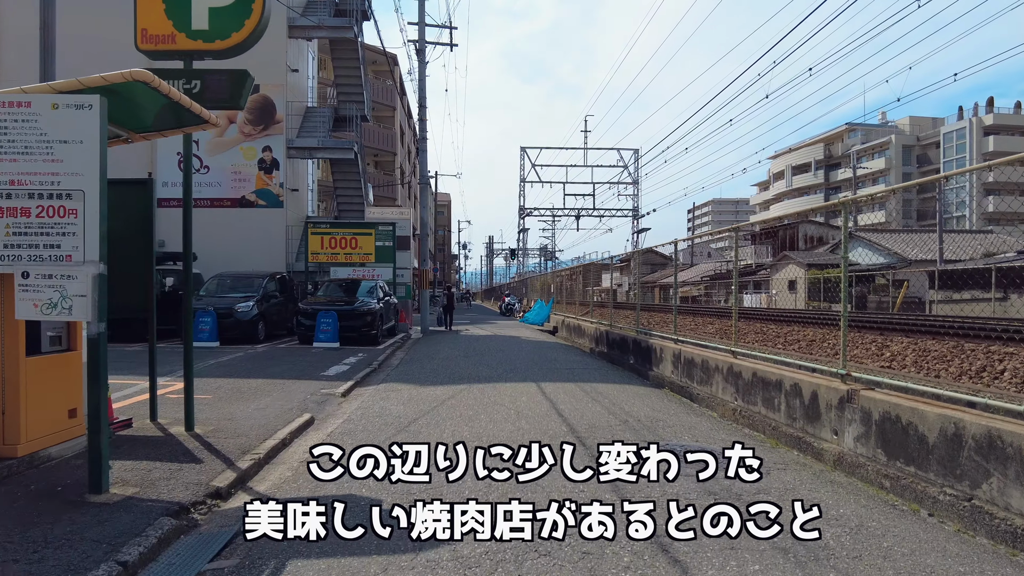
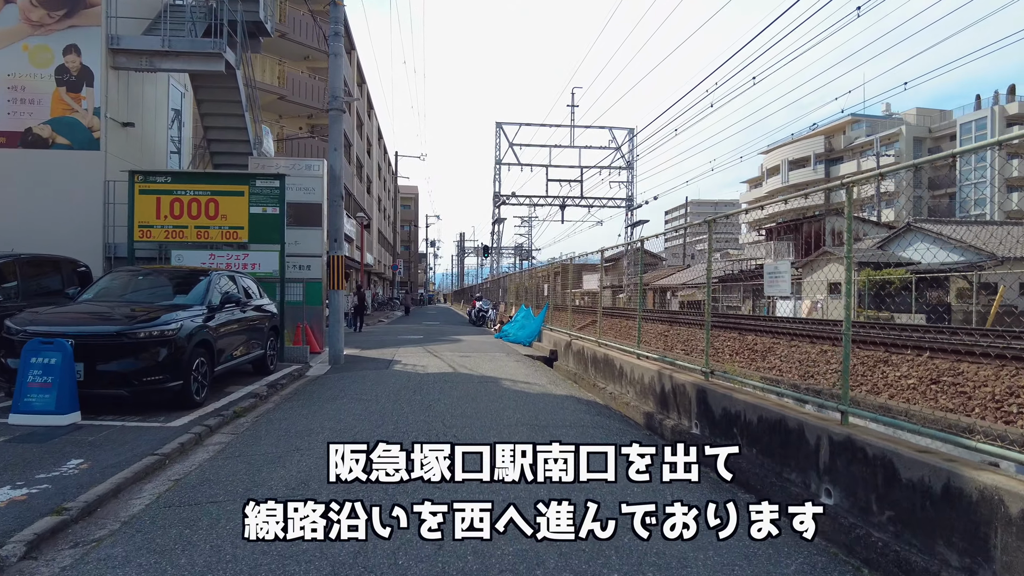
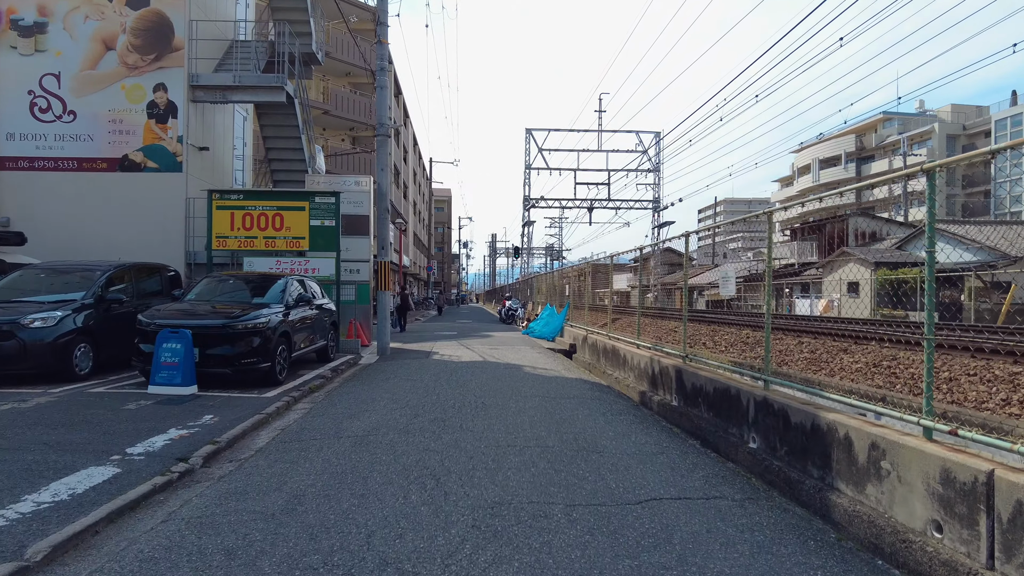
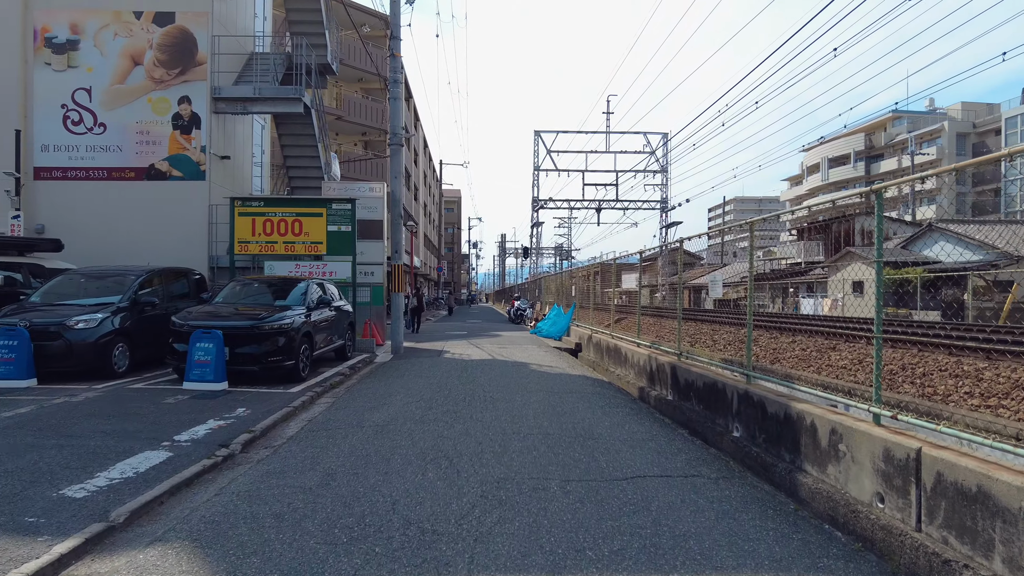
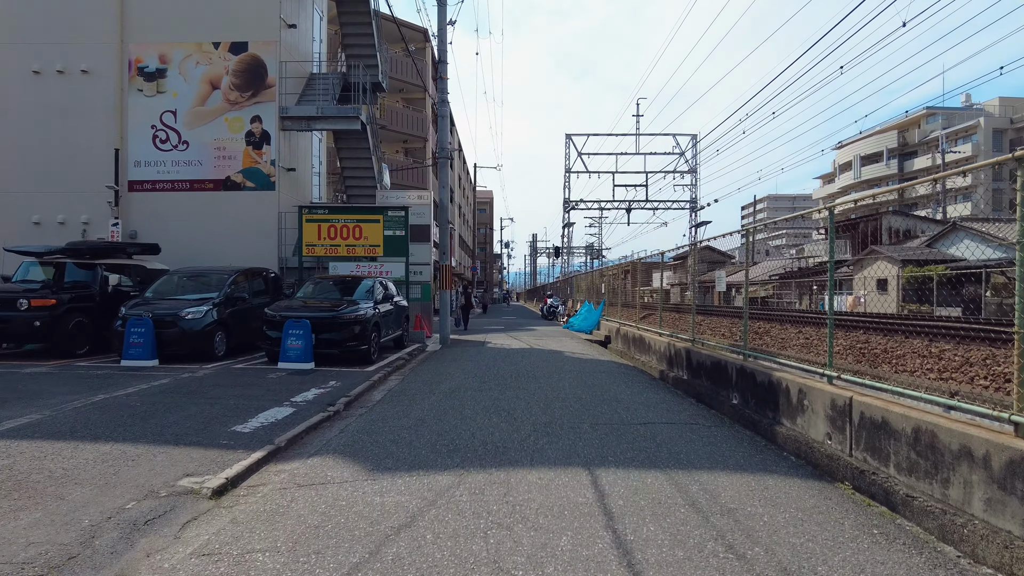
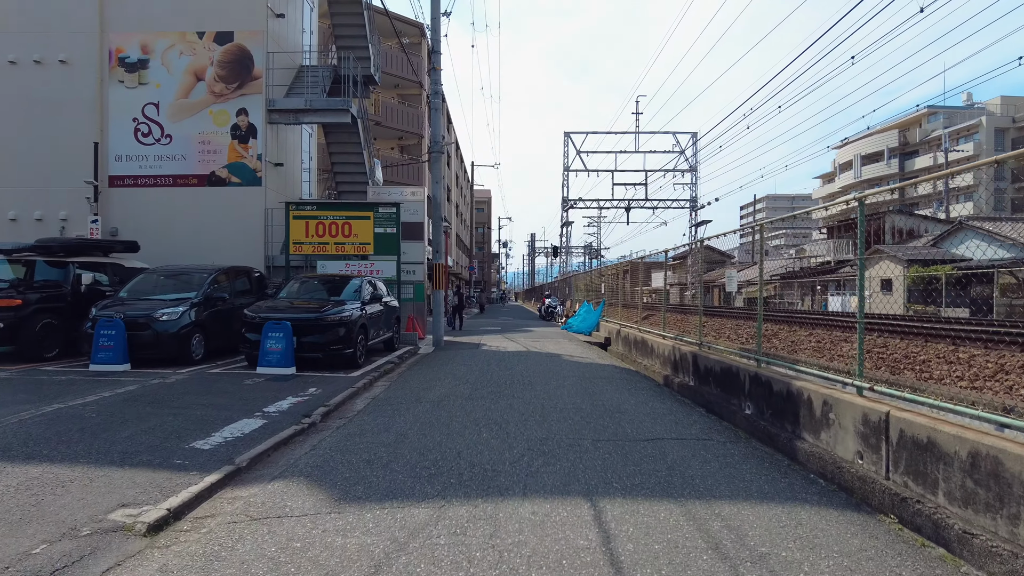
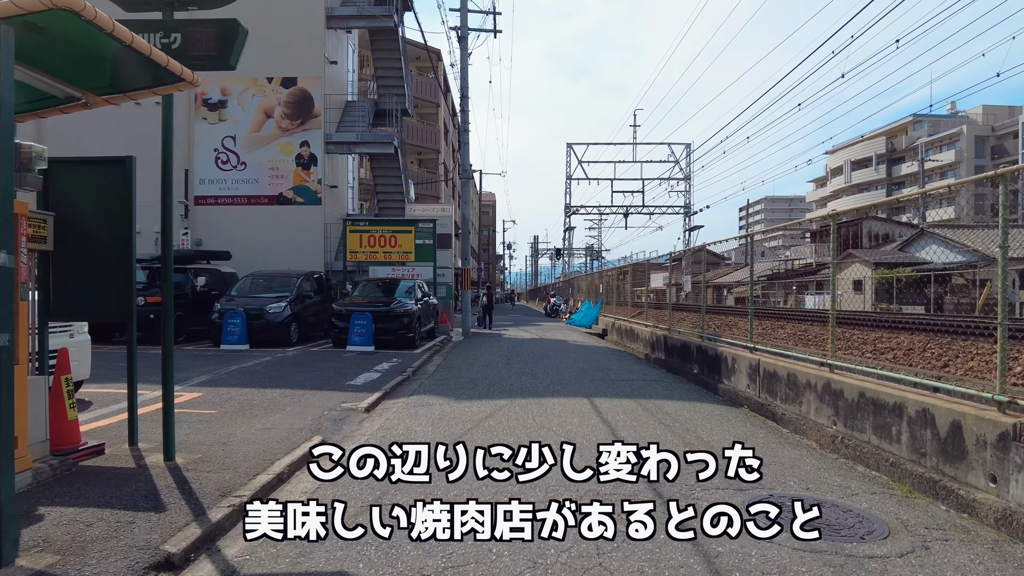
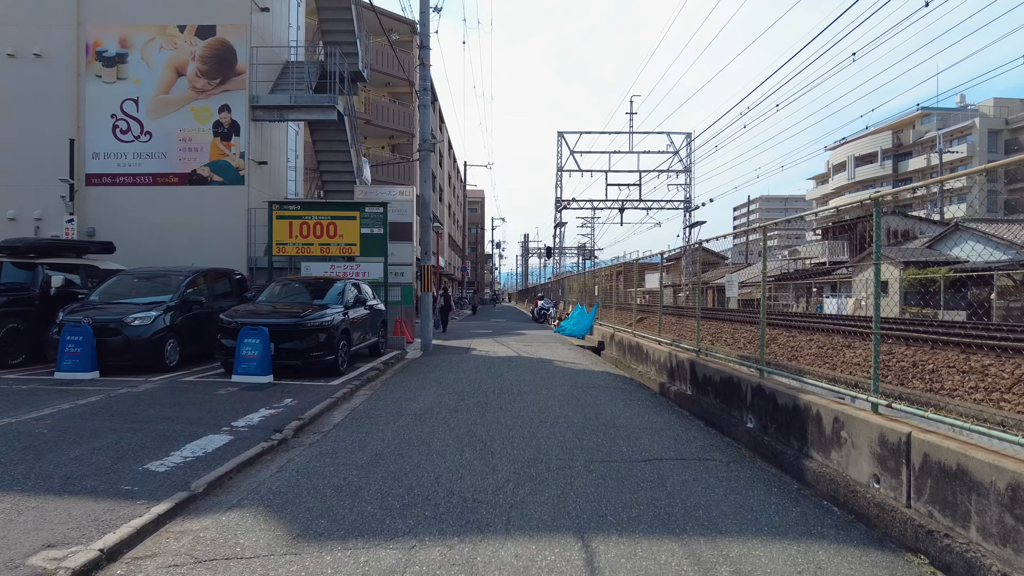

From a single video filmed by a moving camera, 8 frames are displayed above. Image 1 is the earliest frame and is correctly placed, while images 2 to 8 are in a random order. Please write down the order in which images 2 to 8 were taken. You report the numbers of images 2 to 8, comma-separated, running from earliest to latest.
7, 5, 6, 8, 4, 3, 2
